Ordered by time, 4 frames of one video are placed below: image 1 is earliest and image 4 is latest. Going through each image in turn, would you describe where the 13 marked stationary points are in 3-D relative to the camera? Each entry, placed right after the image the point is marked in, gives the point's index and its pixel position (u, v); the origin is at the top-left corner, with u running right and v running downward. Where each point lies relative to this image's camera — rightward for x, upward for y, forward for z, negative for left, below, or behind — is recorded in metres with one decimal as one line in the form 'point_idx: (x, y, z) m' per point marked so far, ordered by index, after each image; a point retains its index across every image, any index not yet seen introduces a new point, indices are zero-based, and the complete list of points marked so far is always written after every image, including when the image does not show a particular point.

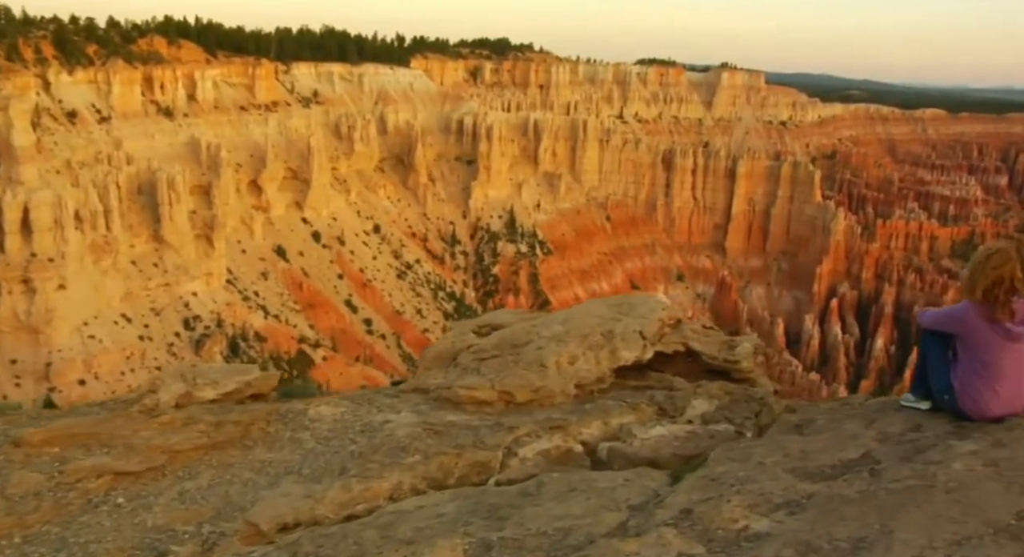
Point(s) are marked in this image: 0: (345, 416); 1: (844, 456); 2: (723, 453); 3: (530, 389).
0: (-1.5, -1.2, +6.8) m
1: (+2.2, -1.2, +5.0) m
2: (+1.5, -1.2, +5.5) m
3: (+0.1, -1.0, +7.1) m
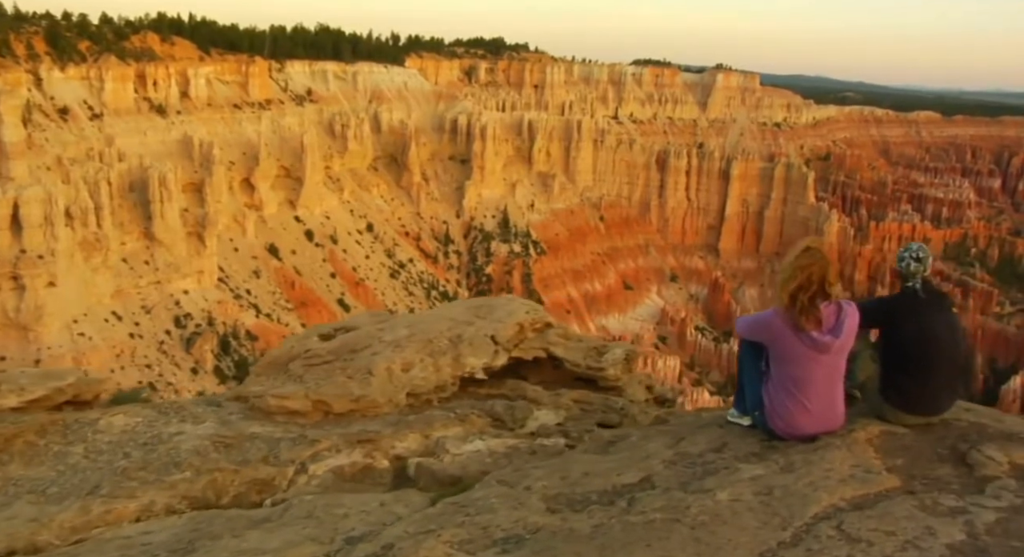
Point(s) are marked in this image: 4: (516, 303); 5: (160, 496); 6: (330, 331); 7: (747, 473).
0: (-3.0, -1.2, +6.2) m
1: (+0.6, -1.2, +4.5) m
2: (0.0, -1.2, +4.9) m
3: (-1.4, -1.0, +6.6) m
4: (0.0, -0.3, +8.2) m
5: (-2.3, -1.5, +5.1) m
6: (-1.9, -0.5, +8.0) m
7: (+1.3, -1.1, +4.3) m
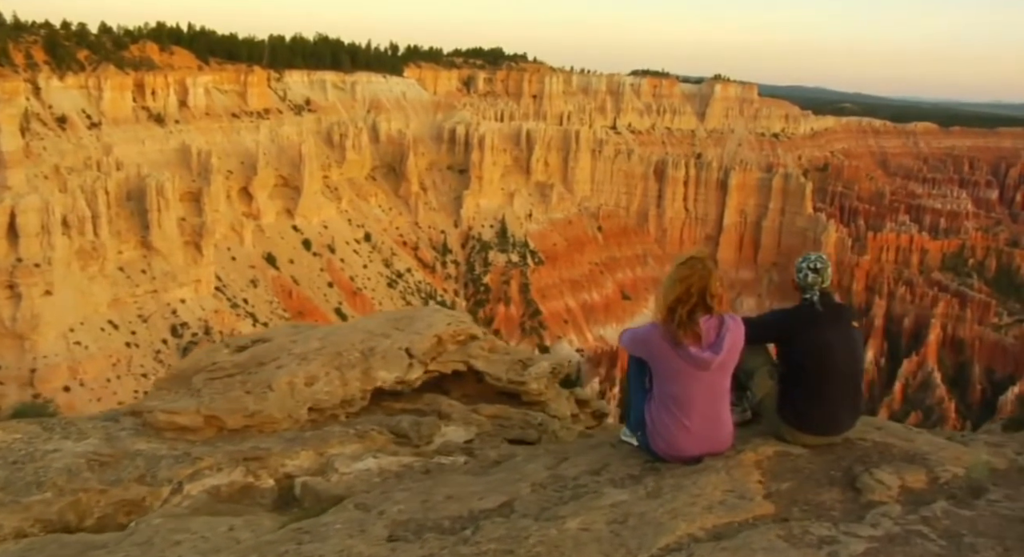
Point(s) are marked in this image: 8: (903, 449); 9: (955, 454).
0: (-3.8, -1.3, +5.9) m
1: (-0.2, -1.2, +4.2) m
2: (-0.8, -1.3, +4.6) m
3: (-2.2, -1.1, +6.3) m
4: (-0.8, -0.4, +7.9) m
5: (-3.1, -1.5, +4.9) m
6: (-2.7, -0.6, +7.7) m
7: (+0.5, -1.1, +4.0) m
8: (+2.6, -1.1, +5.0) m
9: (+2.9, -1.2, +5.1) m
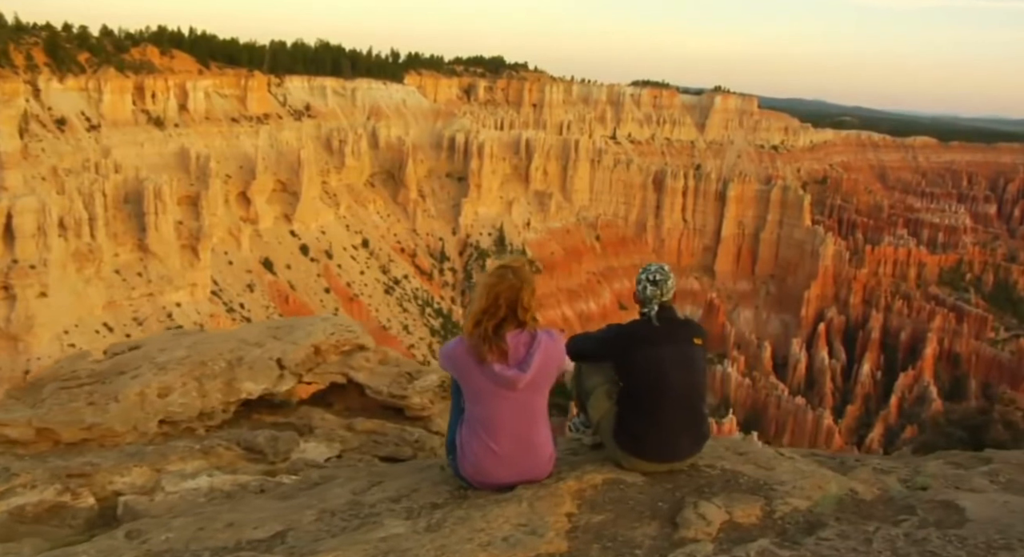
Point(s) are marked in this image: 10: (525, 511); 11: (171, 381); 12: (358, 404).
0: (-4.9, -1.3, +5.5) m
1: (-1.3, -1.3, +3.8) m
2: (-1.9, -1.3, +4.2) m
3: (-3.3, -1.1, +5.9) m
4: (-1.9, -0.4, +7.5) m
5: (-4.2, -1.5, +4.5) m
6: (-3.8, -0.7, +7.3) m
7: (-0.6, -1.2, +3.6) m
8: (+1.5, -1.2, +4.7) m
9: (+1.8, -1.2, +4.7) m
10: (+0.1, -1.2, +3.9) m
11: (-2.8, -0.8, +6.4) m
12: (-1.5, -1.2, +7.4) m
